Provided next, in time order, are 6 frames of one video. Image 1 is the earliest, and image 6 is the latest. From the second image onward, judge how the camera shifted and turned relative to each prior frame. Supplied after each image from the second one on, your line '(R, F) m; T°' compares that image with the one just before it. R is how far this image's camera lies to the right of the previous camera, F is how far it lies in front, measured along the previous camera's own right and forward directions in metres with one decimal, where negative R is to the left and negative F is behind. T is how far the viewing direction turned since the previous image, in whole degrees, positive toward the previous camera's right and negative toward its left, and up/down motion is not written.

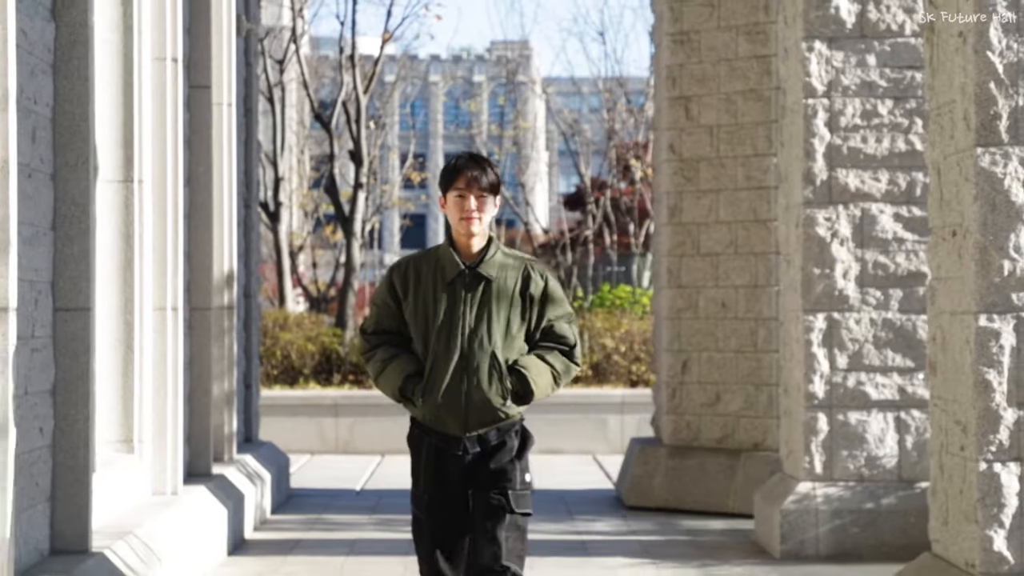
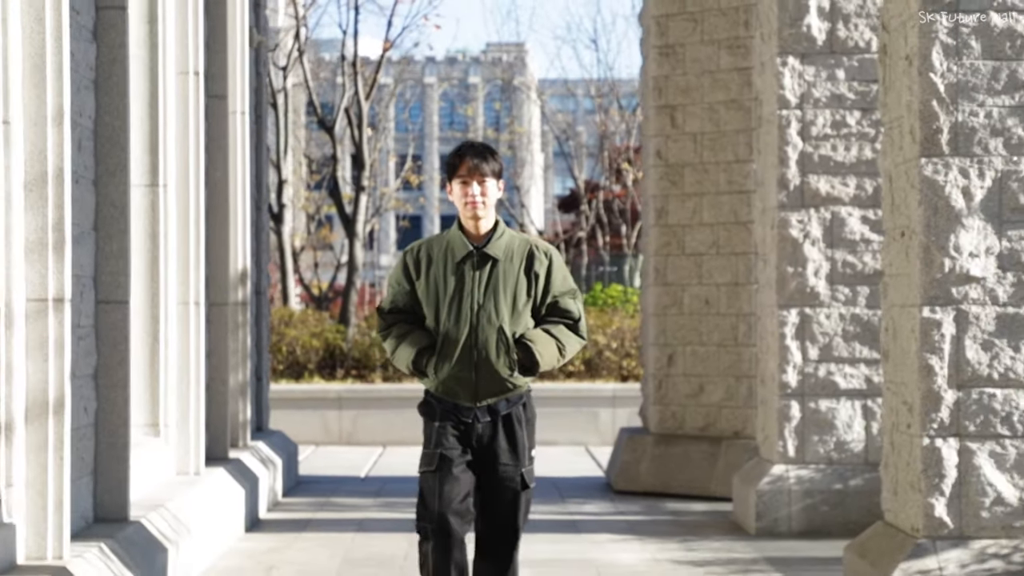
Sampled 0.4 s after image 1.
(0.0, -0.7) m; 0°
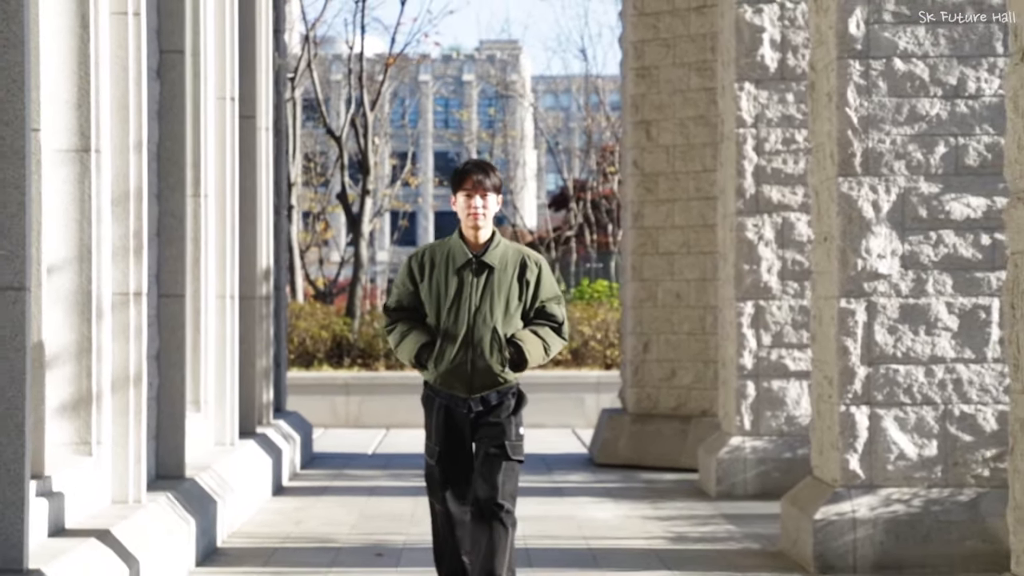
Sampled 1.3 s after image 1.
(0.0, -1.5) m; 0°
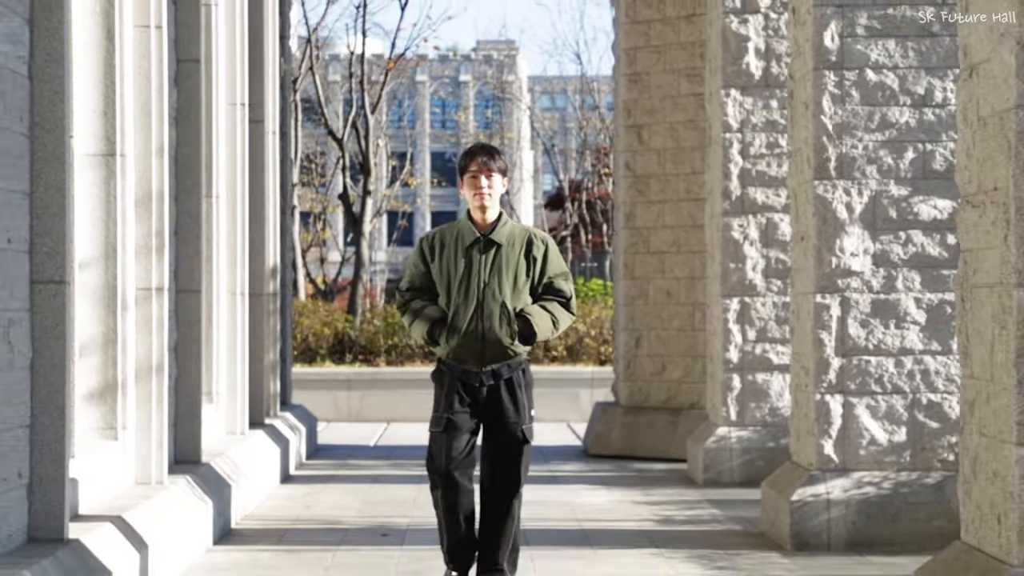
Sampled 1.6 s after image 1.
(0.0, -0.6) m; 0°
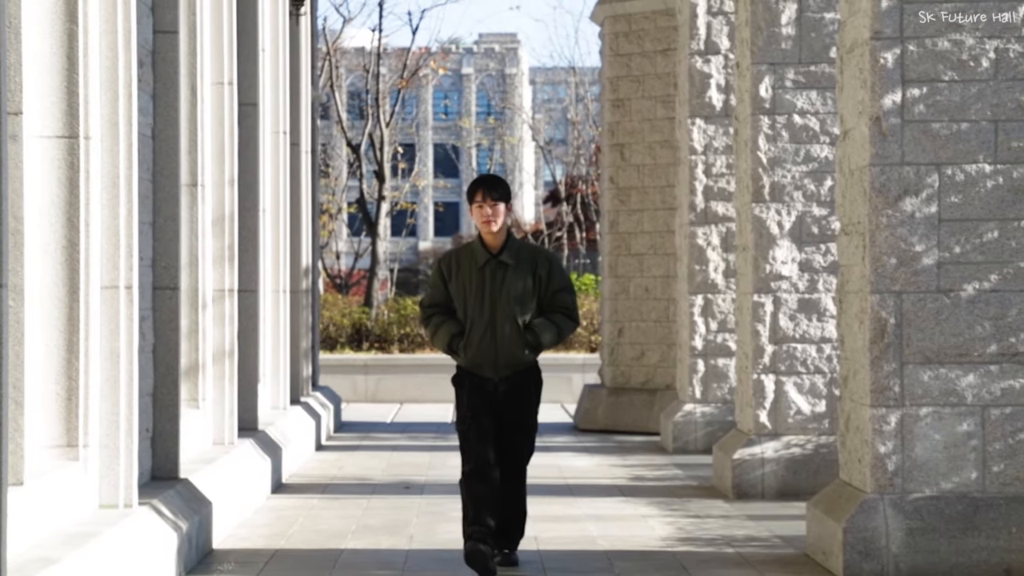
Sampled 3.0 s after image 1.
(0.0, -2.2) m; 0°
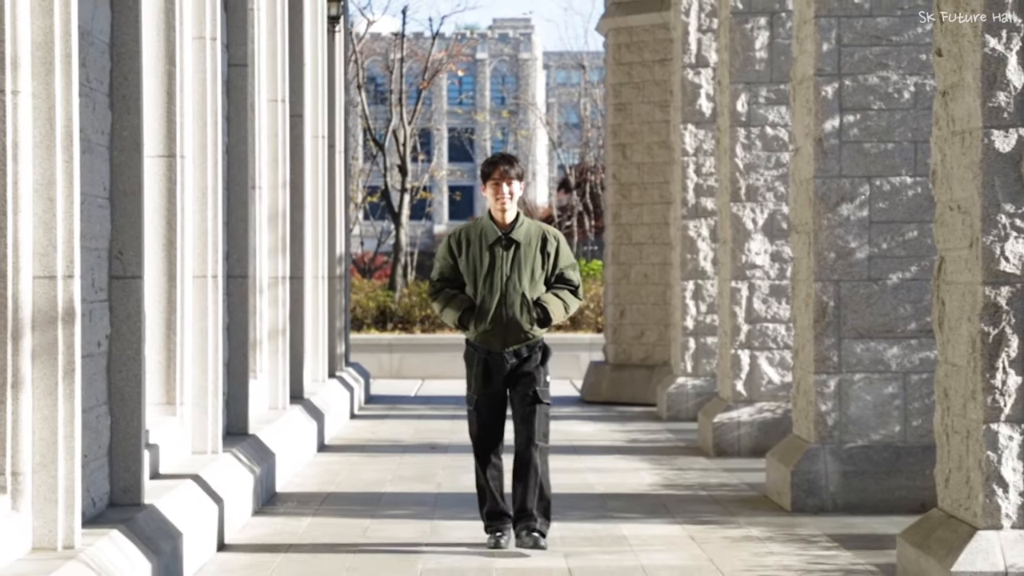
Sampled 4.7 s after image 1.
(0.0, -1.8) m; 0°
